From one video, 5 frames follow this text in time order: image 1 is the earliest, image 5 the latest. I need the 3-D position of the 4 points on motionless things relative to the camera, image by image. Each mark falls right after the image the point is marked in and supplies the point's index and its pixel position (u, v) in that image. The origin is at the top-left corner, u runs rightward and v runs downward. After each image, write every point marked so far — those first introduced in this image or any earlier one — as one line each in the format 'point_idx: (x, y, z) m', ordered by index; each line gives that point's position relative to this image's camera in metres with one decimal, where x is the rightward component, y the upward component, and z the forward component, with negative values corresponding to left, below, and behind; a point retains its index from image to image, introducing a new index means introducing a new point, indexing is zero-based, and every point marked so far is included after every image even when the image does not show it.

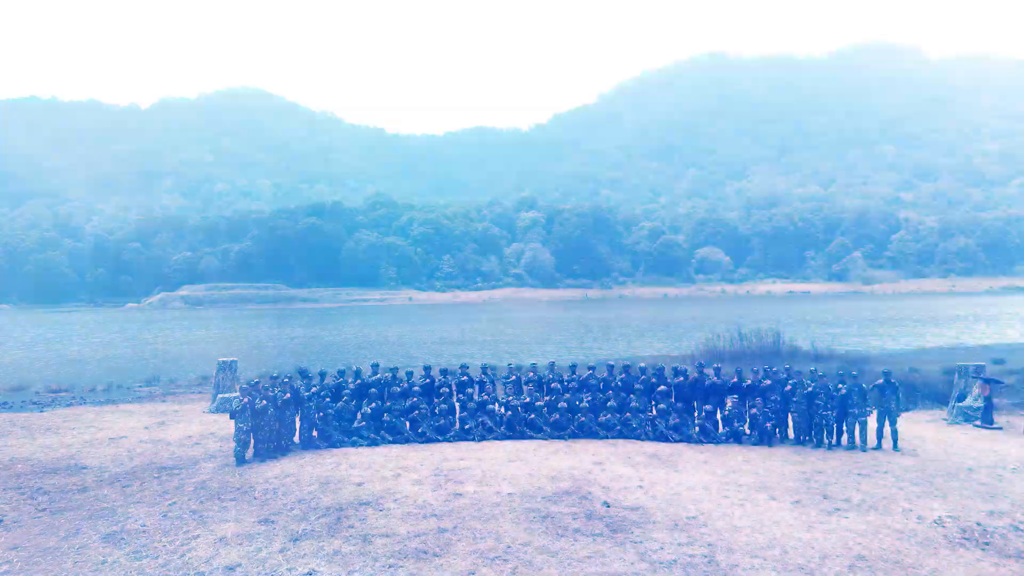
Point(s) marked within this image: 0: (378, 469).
0: (-1.9, -2.5, +9.4) m
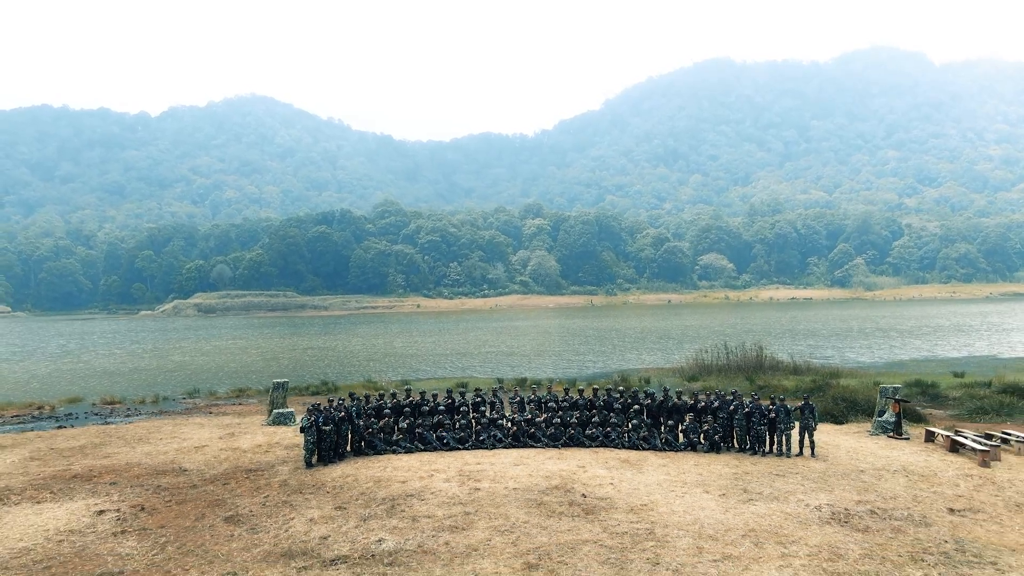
0: (-1.8, -3.3, +12.2) m
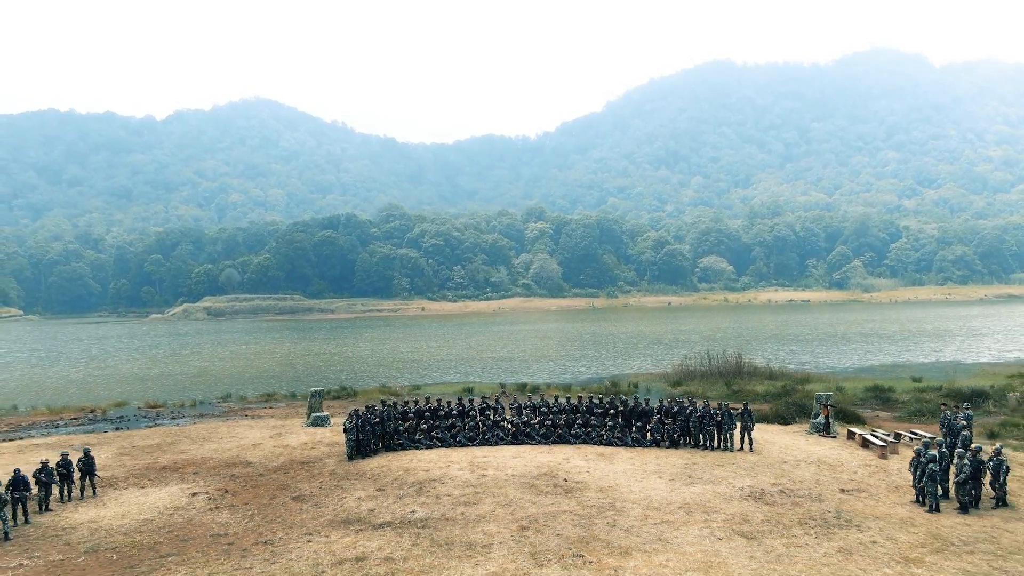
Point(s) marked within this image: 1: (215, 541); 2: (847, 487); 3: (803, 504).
0: (-1.8, -3.9, +15.2) m
1: (-4.8, -4.1, +11.1) m
2: (+6.2, -3.7, +12.5) m
3: (+5.1, -3.8, +11.7) m
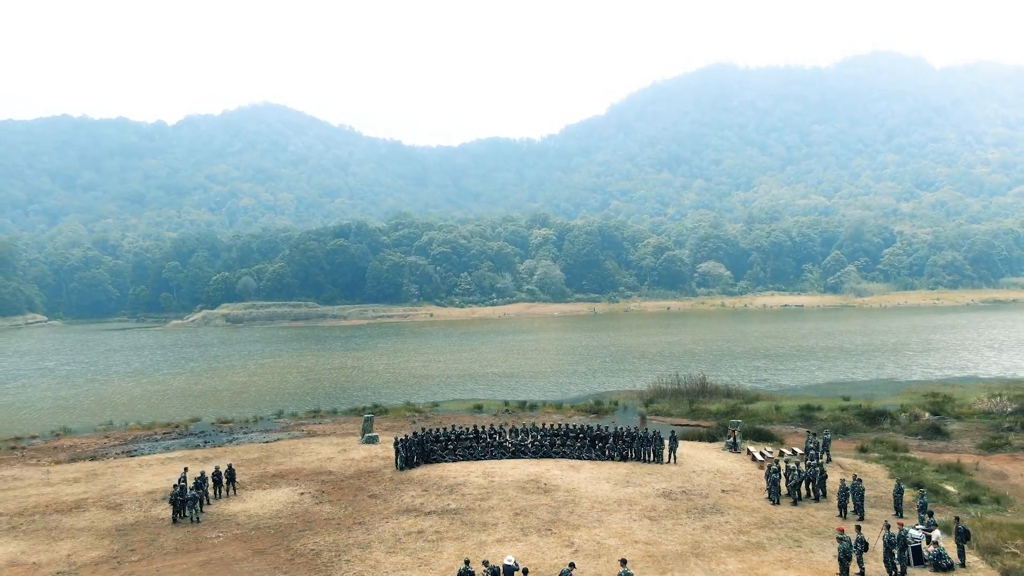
0: (-1.8, -6.0, +22.1) m
1: (-4.9, -6.2, +18.0) m
2: (+6.2, -5.7, +19.3) m
3: (+5.0, -5.8, +18.6) m
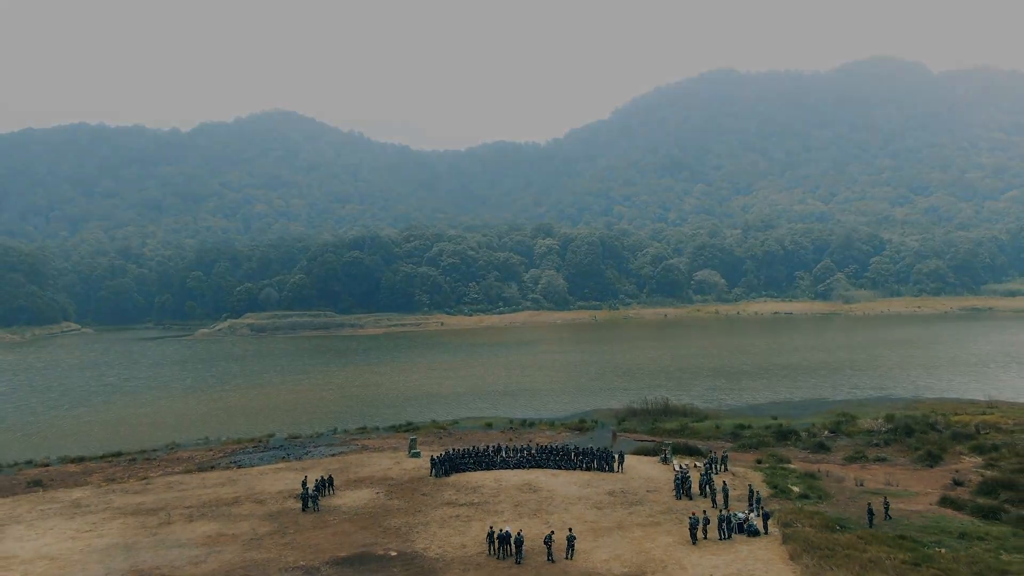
0: (-1.7, -9.3, +33.0) m
1: (-4.8, -9.6, +29.0) m
2: (+6.2, -9.0, +30.2) m
3: (+5.0, -9.1, +29.5) m
